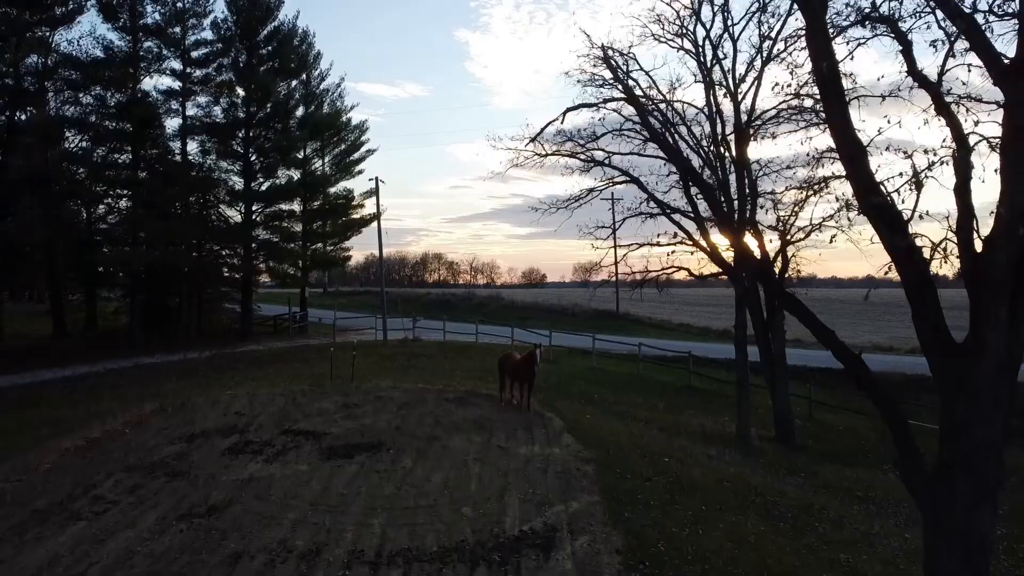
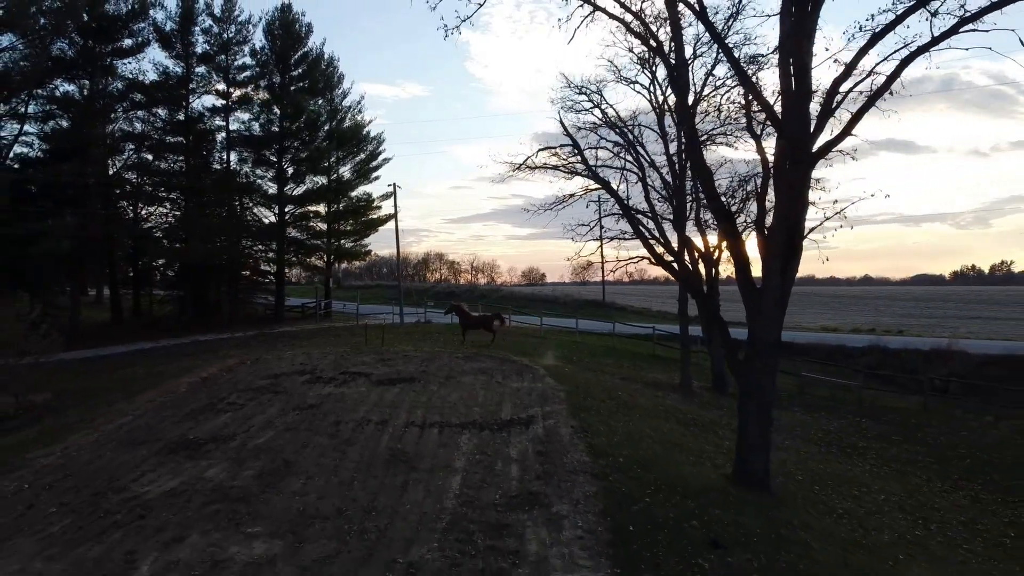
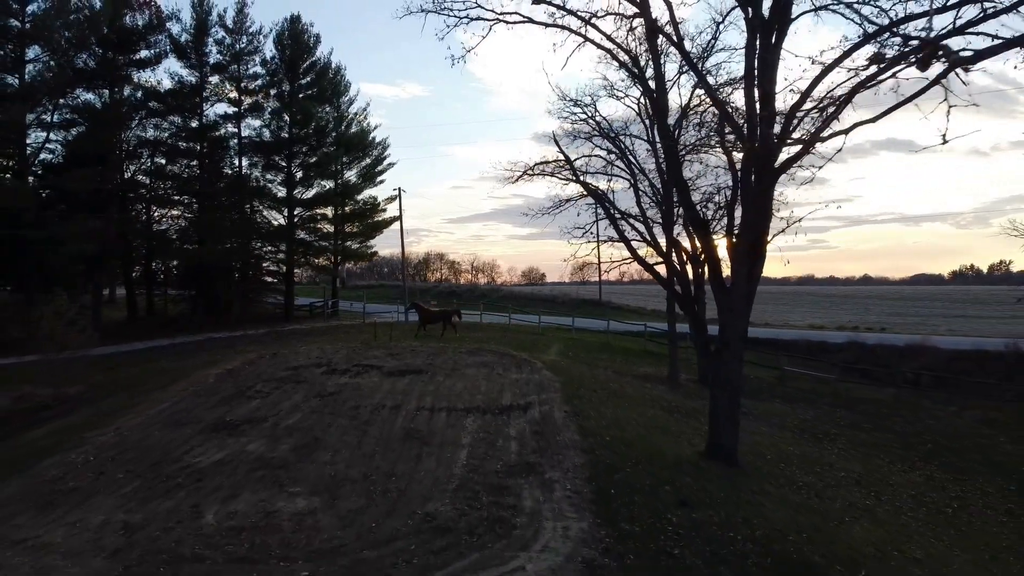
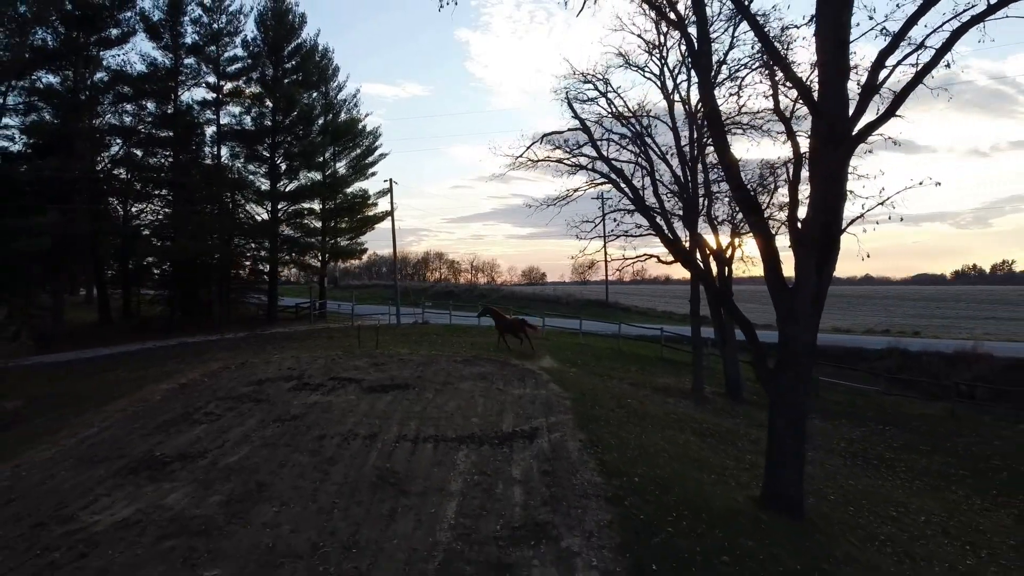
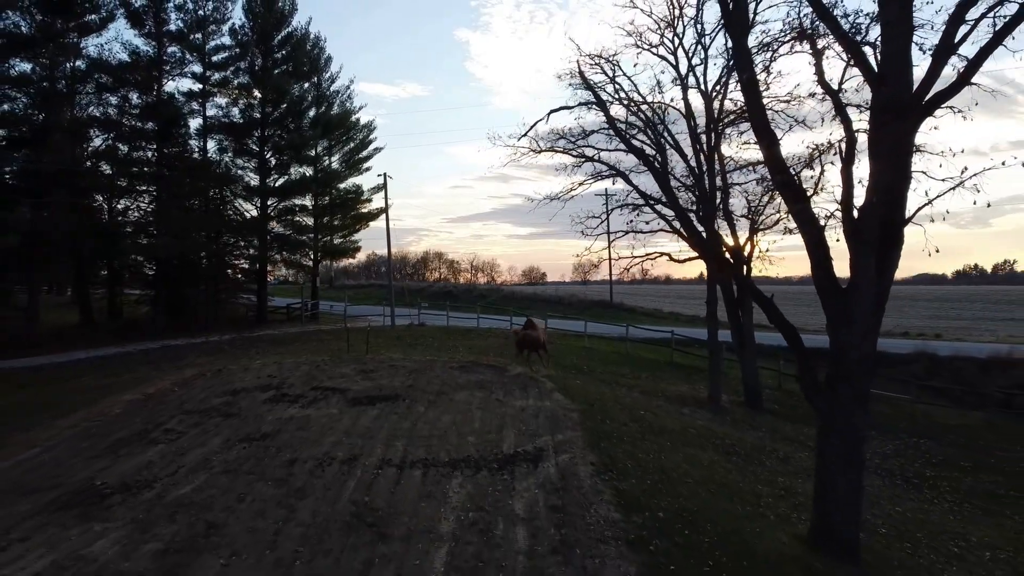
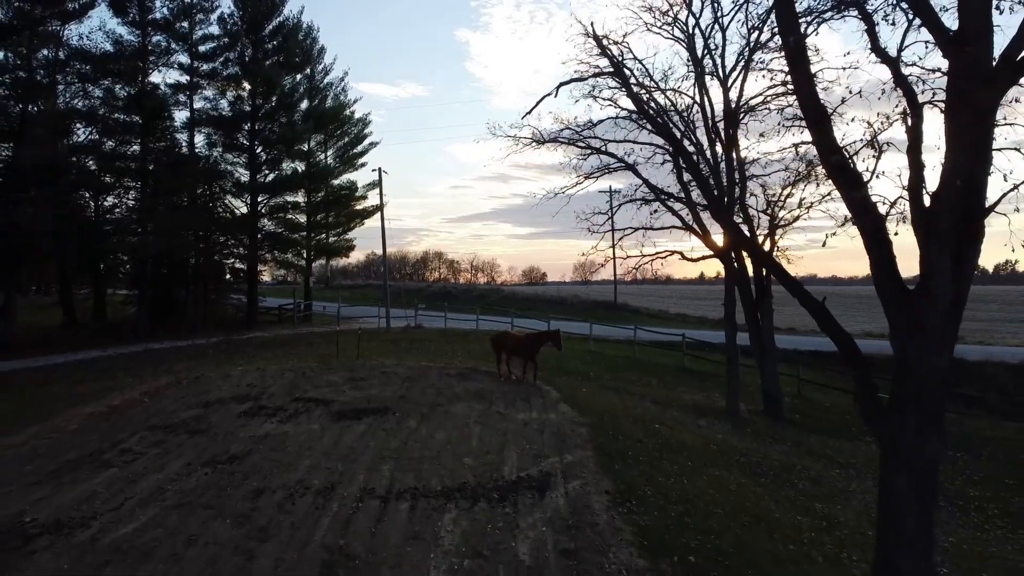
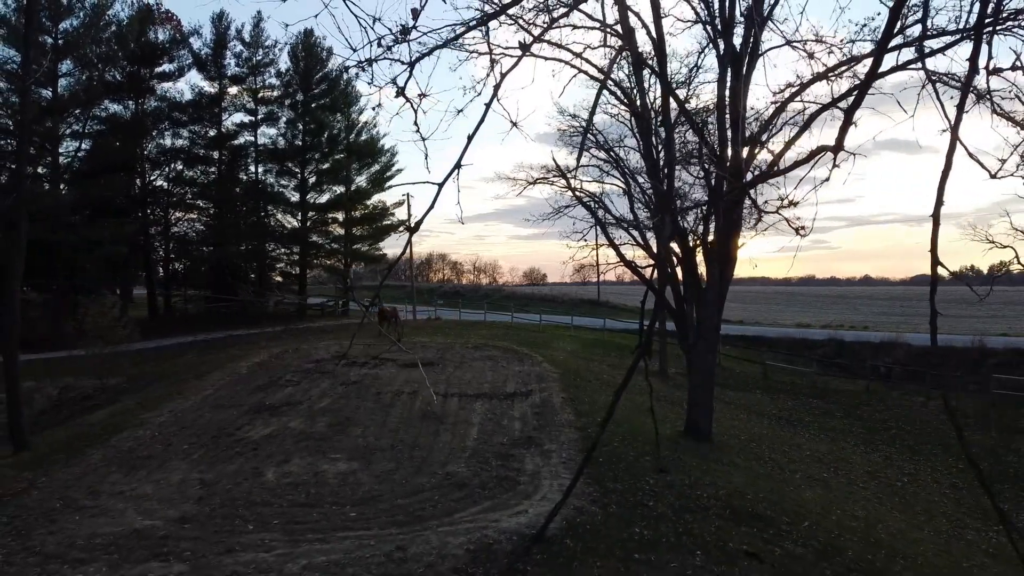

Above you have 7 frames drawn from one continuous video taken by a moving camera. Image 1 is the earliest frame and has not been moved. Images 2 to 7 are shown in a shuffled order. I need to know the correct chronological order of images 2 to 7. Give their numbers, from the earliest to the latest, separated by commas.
6, 5, 4, 2, 3, 7
